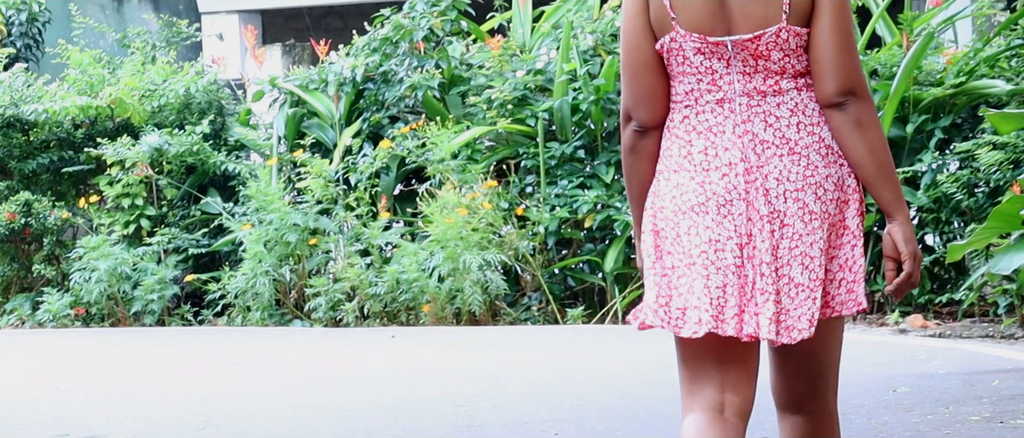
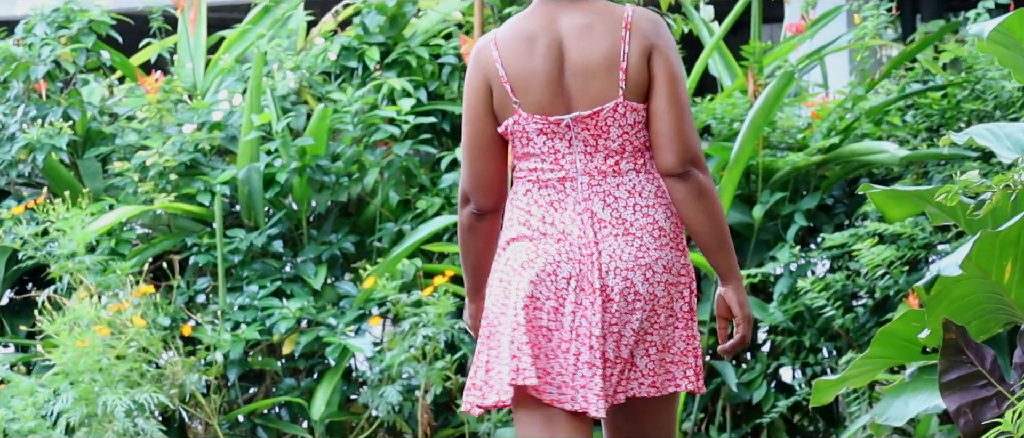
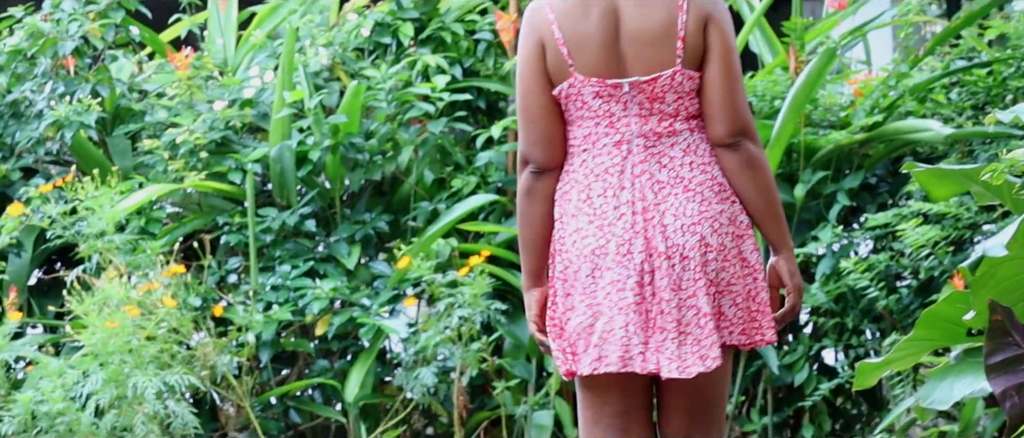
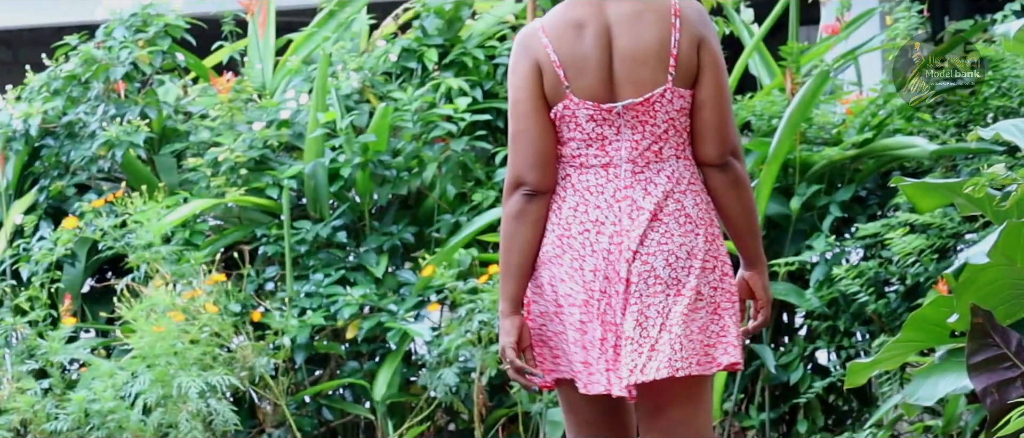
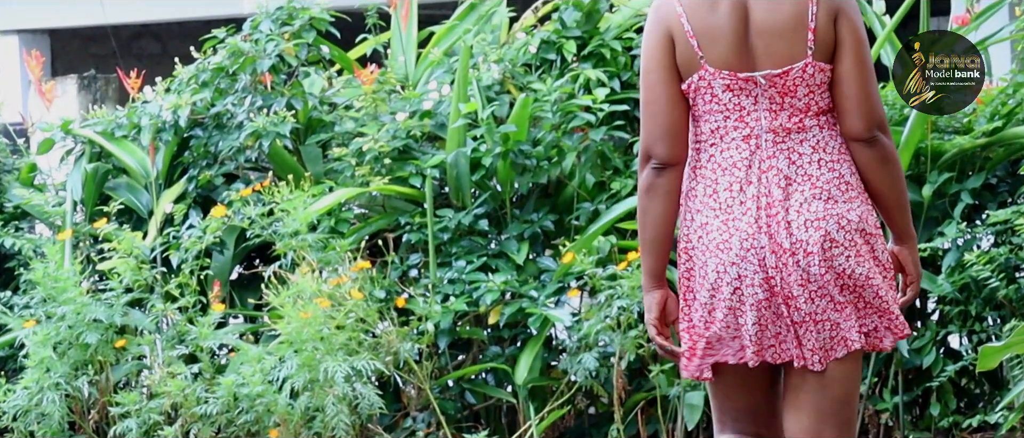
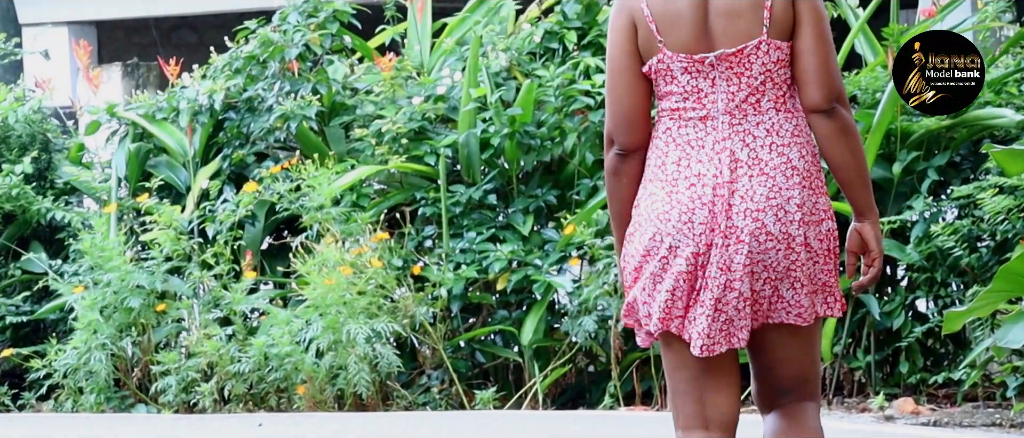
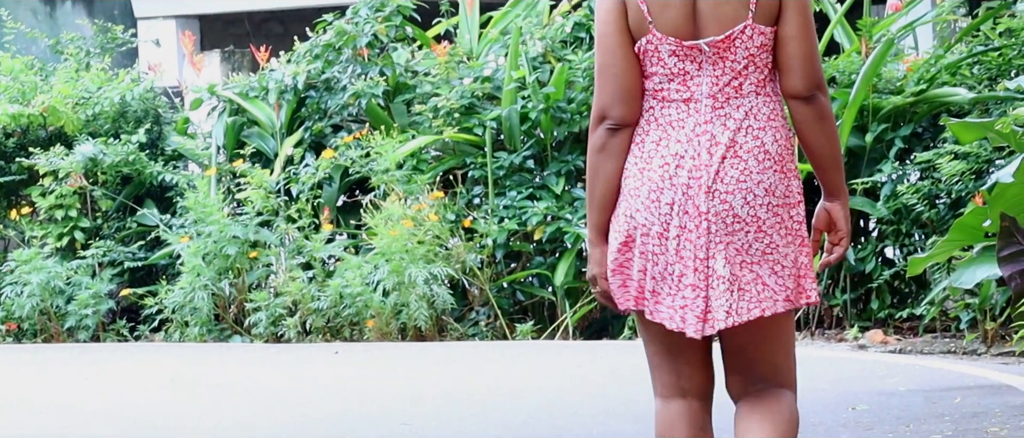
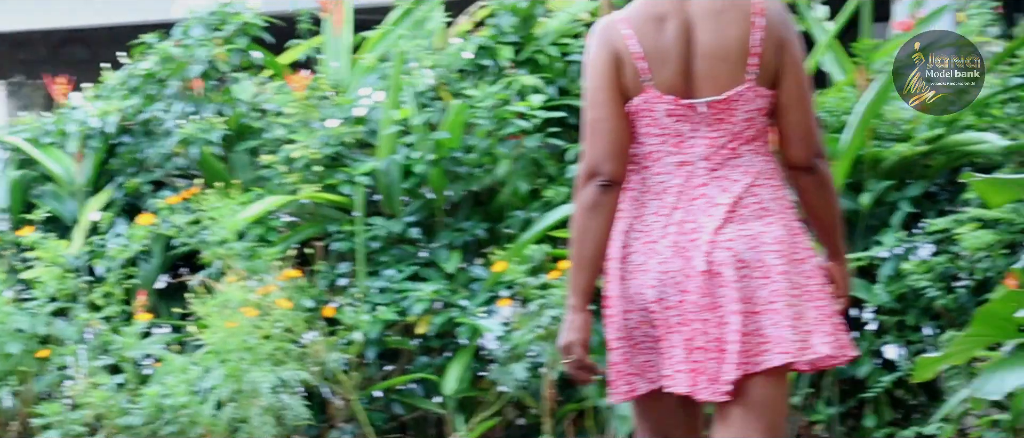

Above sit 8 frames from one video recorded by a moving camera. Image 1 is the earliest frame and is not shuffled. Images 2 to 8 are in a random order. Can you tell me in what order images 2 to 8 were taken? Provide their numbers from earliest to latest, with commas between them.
7, 6, 5, 8, 4, 2, 3
